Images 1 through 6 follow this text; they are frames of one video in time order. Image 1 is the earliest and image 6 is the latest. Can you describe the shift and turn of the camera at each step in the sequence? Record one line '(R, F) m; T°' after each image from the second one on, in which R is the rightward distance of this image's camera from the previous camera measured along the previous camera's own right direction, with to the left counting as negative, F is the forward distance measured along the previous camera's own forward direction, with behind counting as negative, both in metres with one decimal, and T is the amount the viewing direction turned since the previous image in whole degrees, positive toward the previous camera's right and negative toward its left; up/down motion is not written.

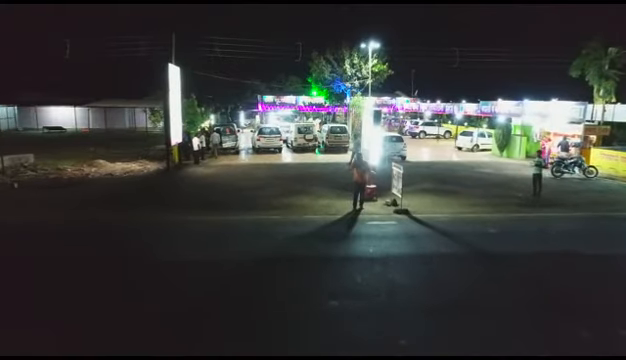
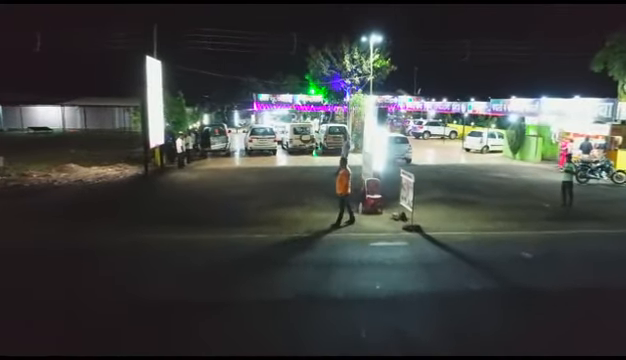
(+0.1, +2.2) m; 0°
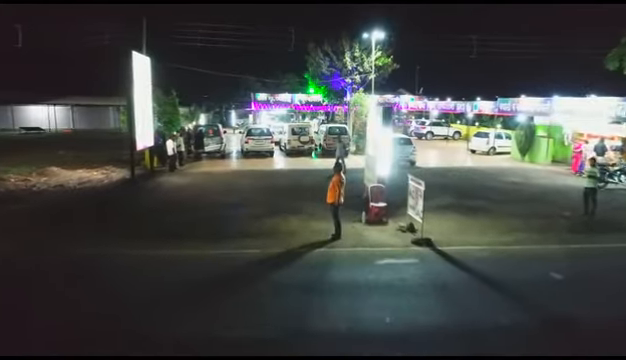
(0.0, +1.2) m; 0°
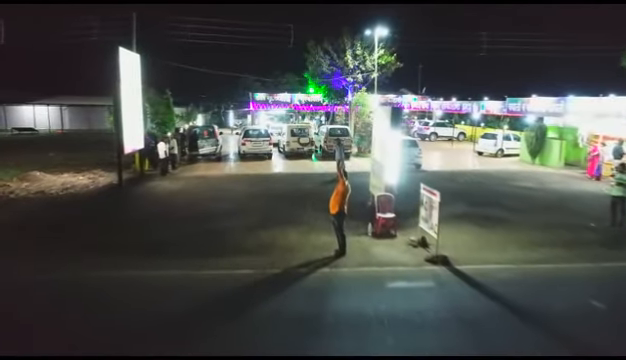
(0.0, +1.2) m; 0°
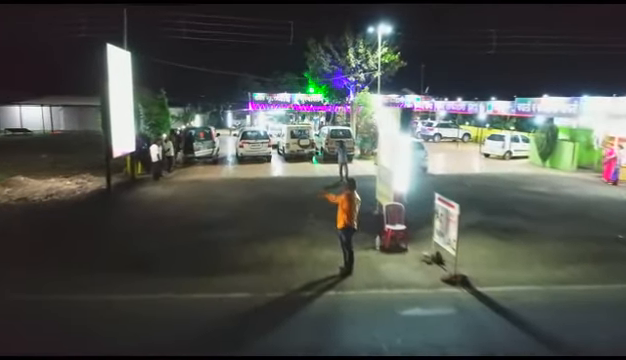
(0.0, +1.0) m; 0°
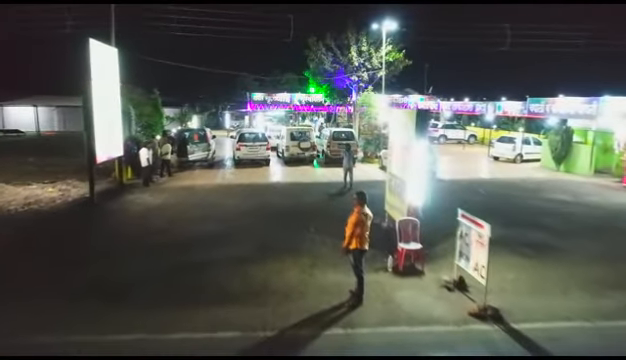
(0.0, +1.2) m; 0°
